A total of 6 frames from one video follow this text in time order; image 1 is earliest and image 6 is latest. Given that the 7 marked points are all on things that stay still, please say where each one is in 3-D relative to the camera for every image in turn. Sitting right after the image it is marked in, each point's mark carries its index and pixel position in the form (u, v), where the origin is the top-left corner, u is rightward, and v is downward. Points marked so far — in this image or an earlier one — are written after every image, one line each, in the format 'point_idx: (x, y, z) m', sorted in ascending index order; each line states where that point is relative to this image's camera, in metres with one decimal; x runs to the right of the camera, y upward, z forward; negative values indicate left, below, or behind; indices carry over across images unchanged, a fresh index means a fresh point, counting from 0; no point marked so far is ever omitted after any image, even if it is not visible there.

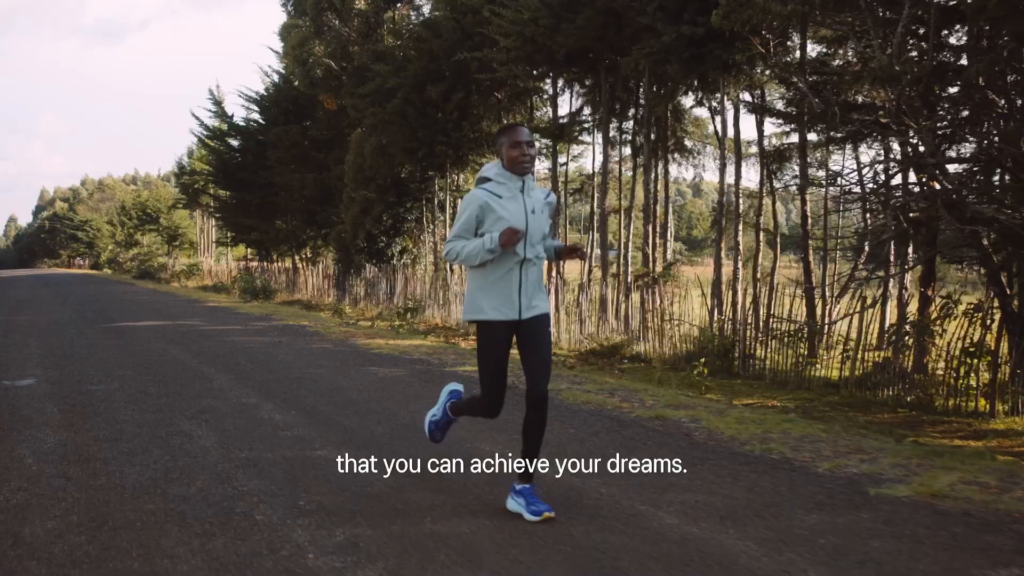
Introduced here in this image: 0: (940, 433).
0: (+3.4, -1.1, +7.5) m
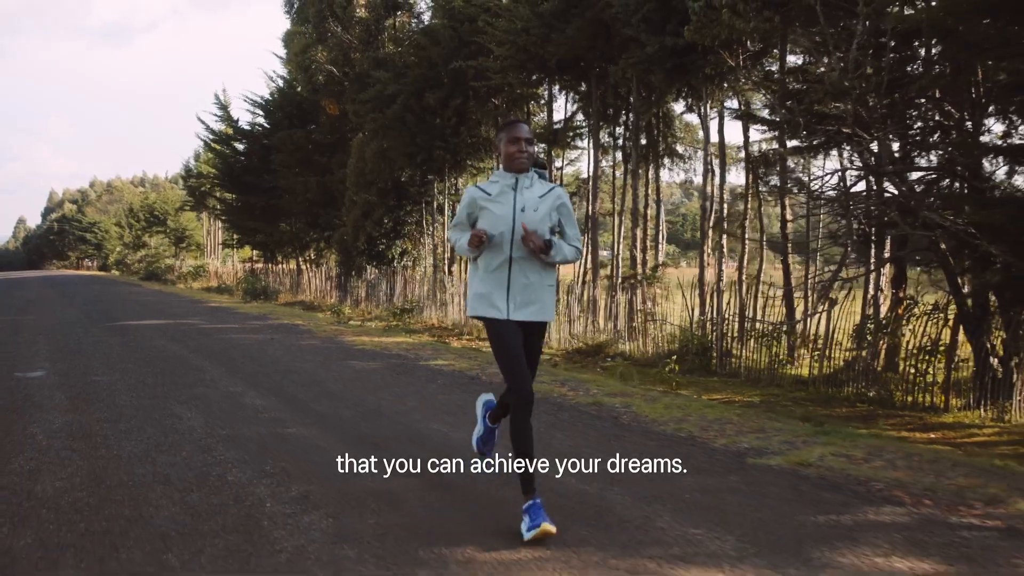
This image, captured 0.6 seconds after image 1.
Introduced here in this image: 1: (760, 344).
0: (+3.2, -1.2, +8.0) m
1: (+3.0, -0.7, +11.7) m
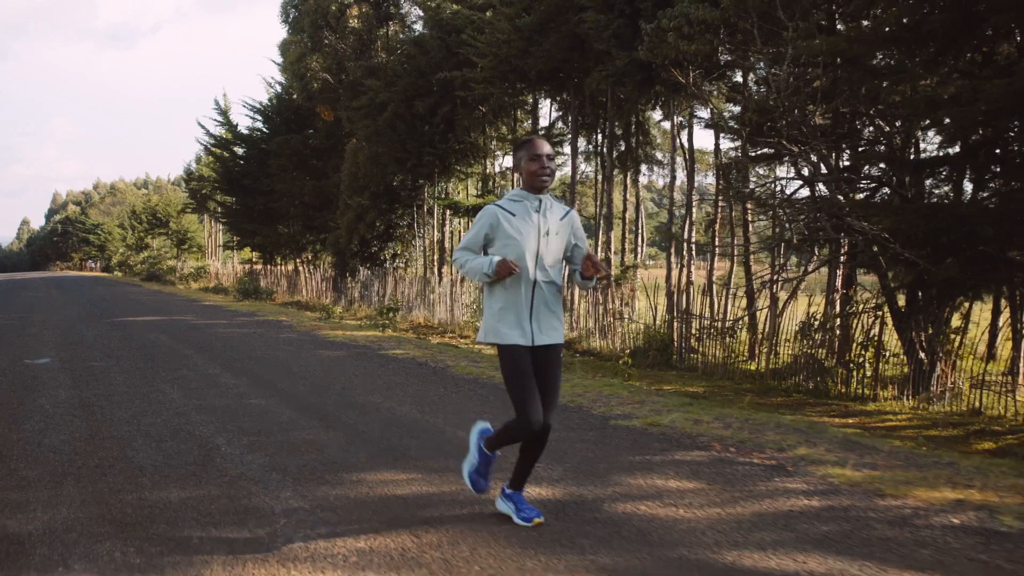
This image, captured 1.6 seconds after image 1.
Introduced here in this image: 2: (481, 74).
0: (+2.9, -1.2, +8.8) m
1: (+2.7, -0.7, +12.5) m
2: (-0.6, +4.3, +18.8) m
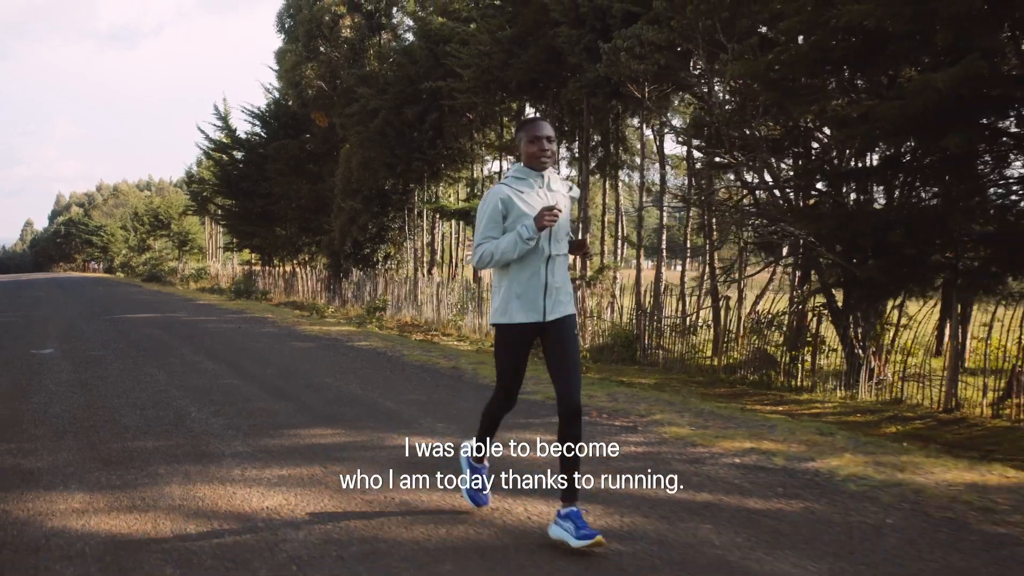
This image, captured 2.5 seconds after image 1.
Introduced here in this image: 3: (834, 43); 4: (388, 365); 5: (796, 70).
0: (+2.5, -1.2, +9.6) m
1: (+2.3, -0.7, +13.4) m
2: (-1.0, +4.3, +19.7) m
3: (+2.8, +2.1, +8.1) m
4: (-1.0, -0.6, +7.3) m
5: (+2.5, +2.0, +8.4) m
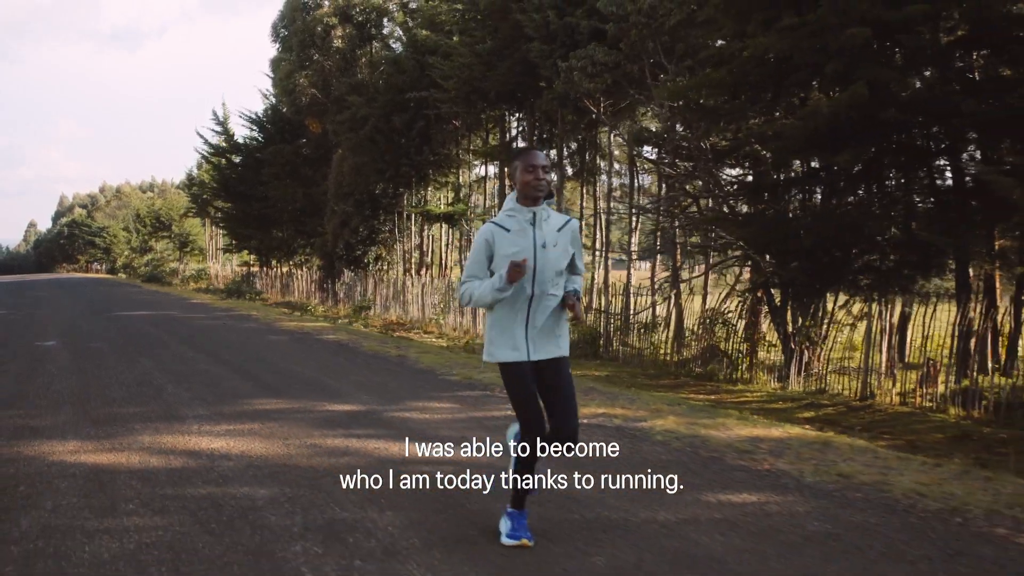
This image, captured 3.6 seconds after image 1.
0: (+2.0, -1.2, +10.6) m
1: (+1.9, -0.7, +14.3) m
2: (-1.4, +4.3, +20.7) m
3: (+2.3, +2.1, +9.1) m
4: (-1.4, -0.6, +8.3) m
5: (+2.1, +2.0, +9.4) m
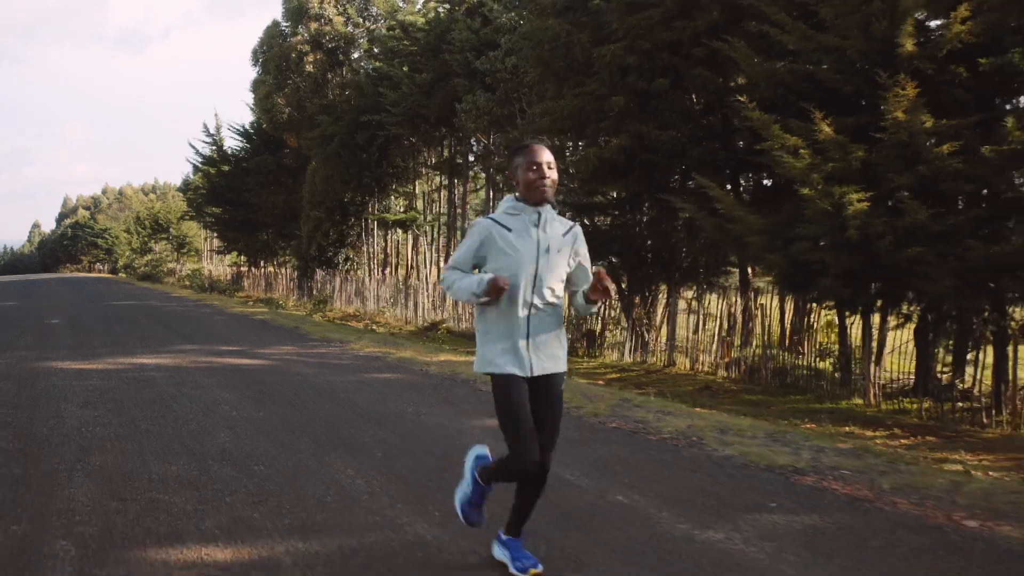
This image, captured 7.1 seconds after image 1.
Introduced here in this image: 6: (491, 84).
0: (+0.5, -1.1, +13.9) m
1: (+0.3, -0.6, +17.6) m
2: (-2.9, +4.3, +23.9) m
3: (+0.8, +2.2, +12.3) m
4: (-3.0, -0.5, +11.6) m
5: (+0.5, +2.0, +12.6) m
6: (-0.3, +3.1, +14.5) m
